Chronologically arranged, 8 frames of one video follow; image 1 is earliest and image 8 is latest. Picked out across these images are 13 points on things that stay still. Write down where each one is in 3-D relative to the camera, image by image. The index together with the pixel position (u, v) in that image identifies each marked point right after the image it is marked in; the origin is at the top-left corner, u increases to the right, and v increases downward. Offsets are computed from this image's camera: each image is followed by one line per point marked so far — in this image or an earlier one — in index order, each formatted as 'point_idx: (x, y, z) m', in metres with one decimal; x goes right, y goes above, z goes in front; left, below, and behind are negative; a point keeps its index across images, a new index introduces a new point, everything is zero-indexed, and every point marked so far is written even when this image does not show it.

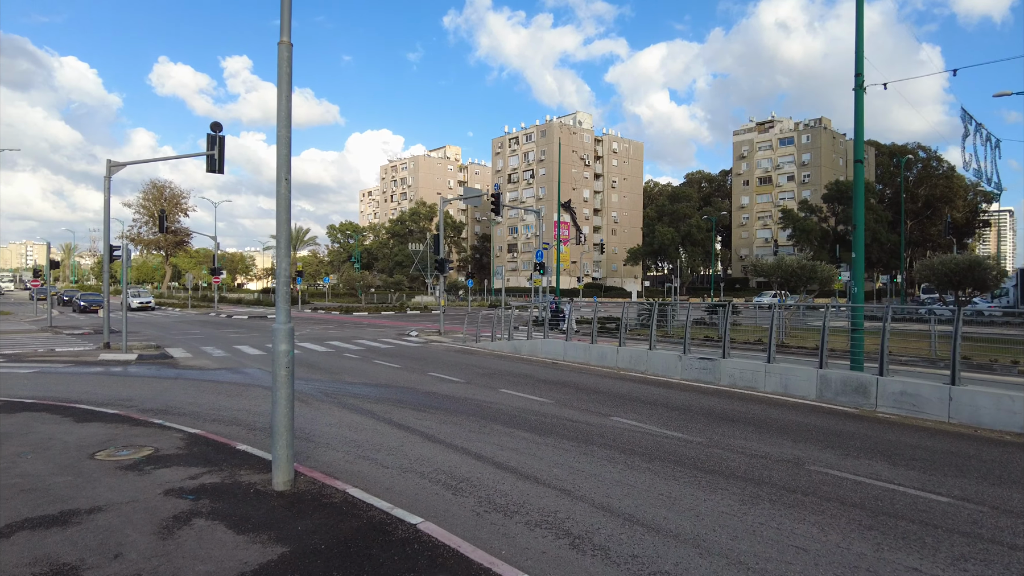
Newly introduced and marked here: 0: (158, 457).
0: (-3.3, -1.6, +6.2) m
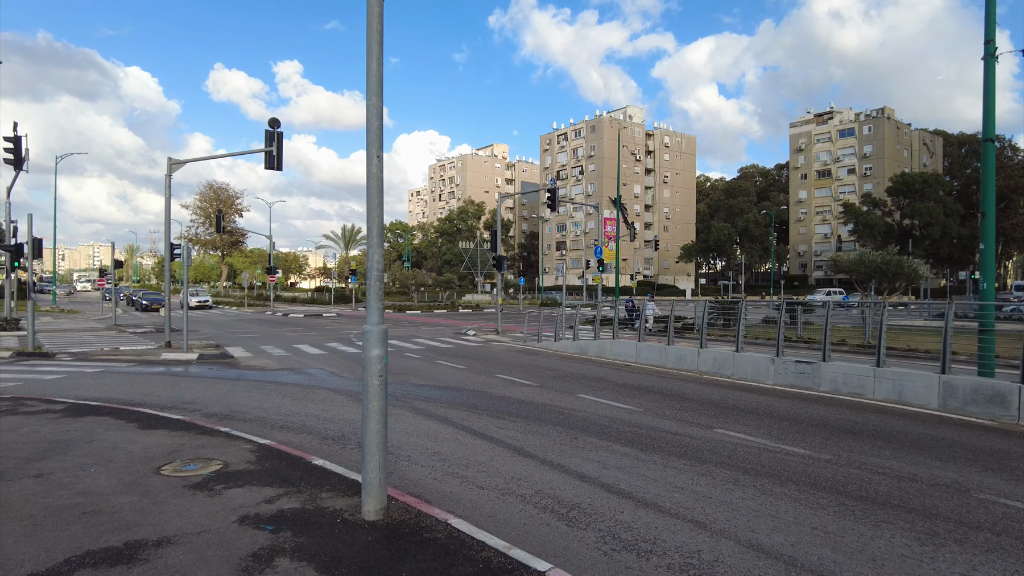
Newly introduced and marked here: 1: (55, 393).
0: (-2.4, -1.6, +5.5) m
1: (-7.6, -1.8, +11.0) m
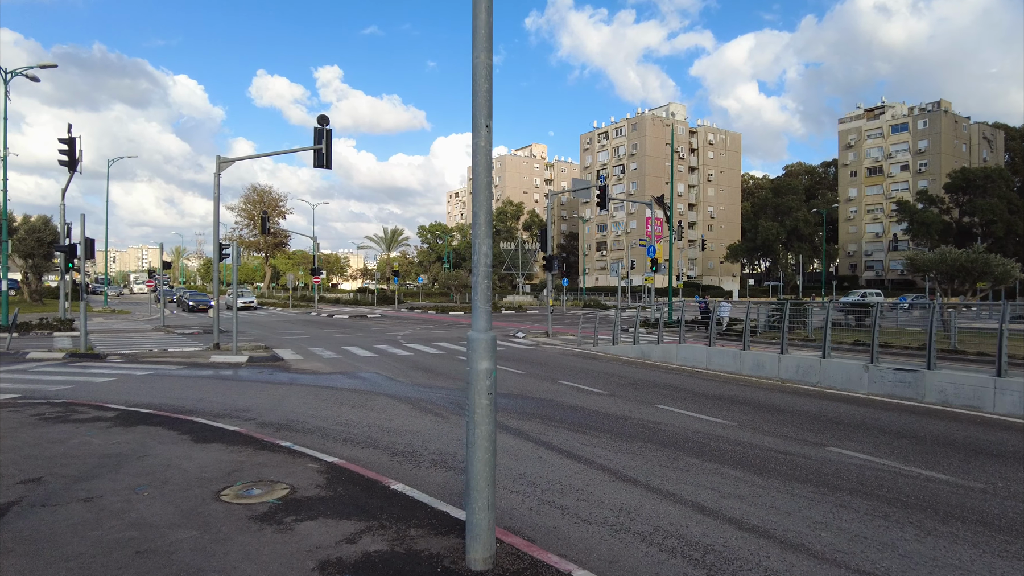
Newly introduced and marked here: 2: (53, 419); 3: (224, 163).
0: (-1.6, -1.6, +4.8) m
1: (-6.5, -1.8, +10.6) m
2: (-5.6, -1.6, +8.0) m
3: (-8.5, +3.7, +19.6) m
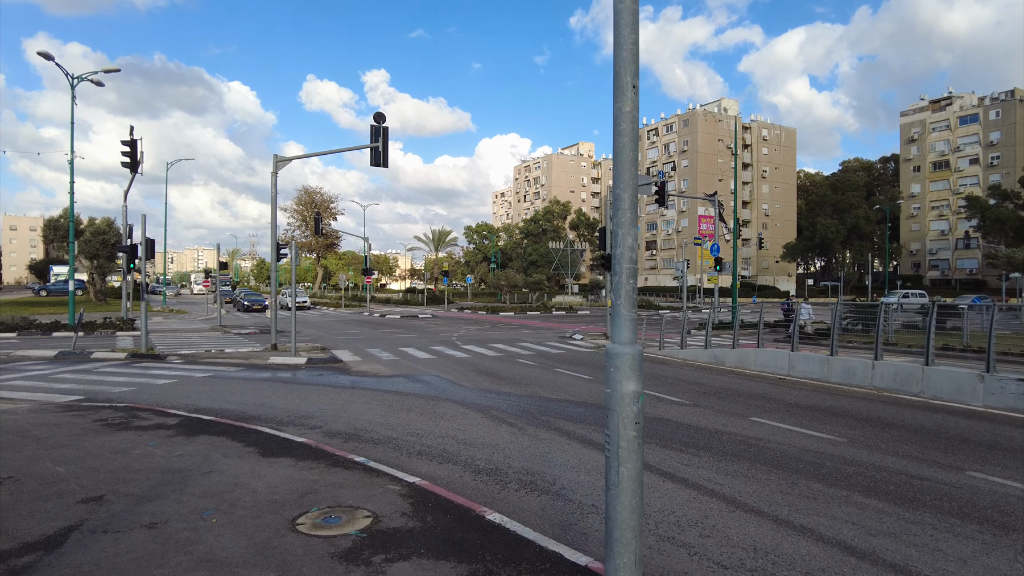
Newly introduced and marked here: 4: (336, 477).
0: (-0.8, -1.6, +4.2) m
1: (-5.3, -1.8, +10.3) m
2: (-4.6, -1.6, +7.7) m
3: (-6.7, +3.7, +19.4) m
4: (-1.5, -1.6, +5.5) m
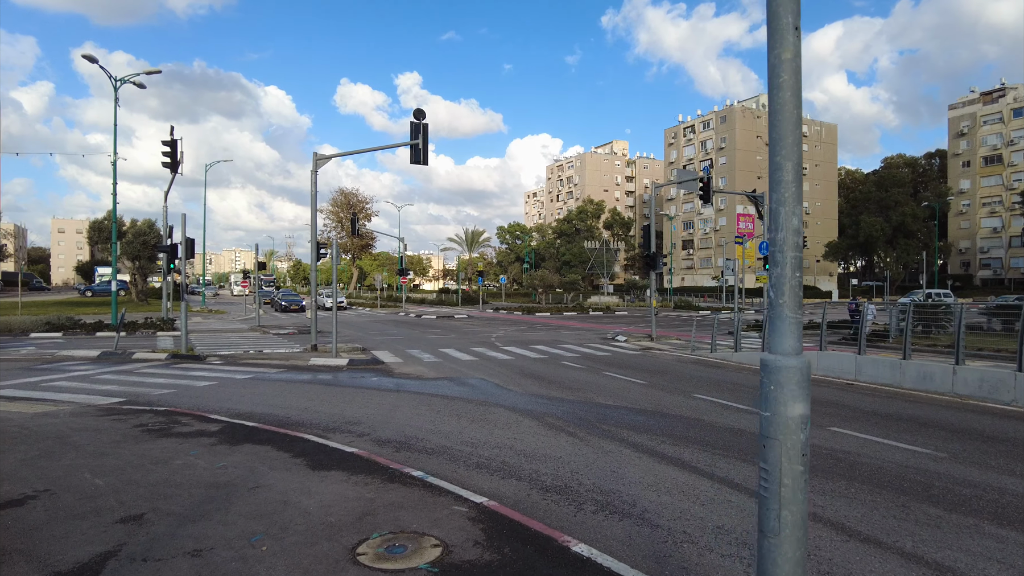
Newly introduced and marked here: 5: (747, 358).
0: (-0.3, -1.5, +3.6) m
1: (-4.5, -1.8, +9.9) m
2: (-3.9, -1.6, +7.3) m
3: (-5.5, +3.7, +19.1) m
4: (-0.9, -1.5, +4.9) m
5: (+6.0, -1.8, +16.8) m
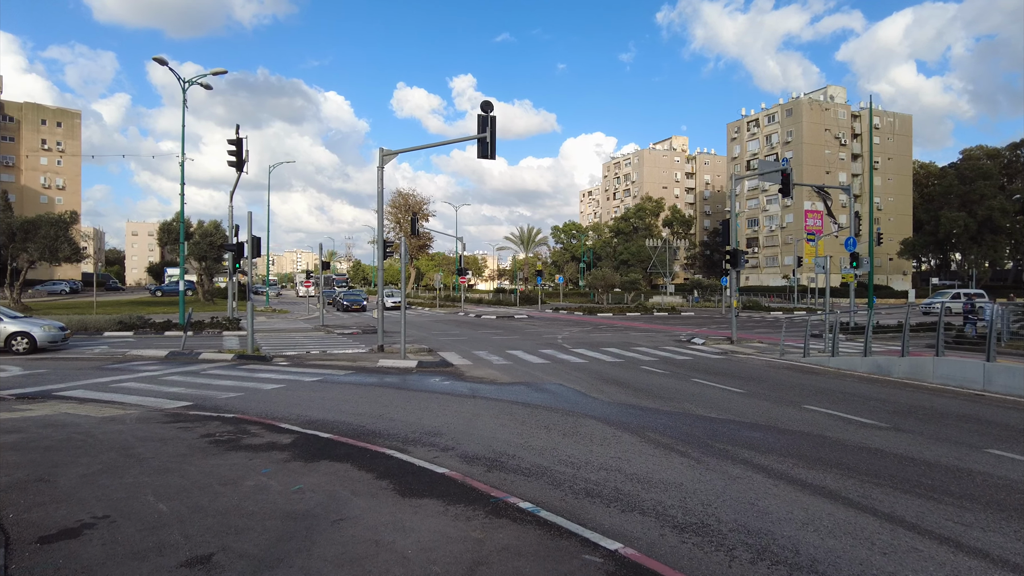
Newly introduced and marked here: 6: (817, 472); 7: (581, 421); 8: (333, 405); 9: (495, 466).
0: (+0.4, -1.5, +2.7) m
1: (-3.3, -1.7, +9.3) m
2: (-2.9, -1.6, +6.6) m
3: (-3.5, +3.7, +18.5) m
4: (0.0, -1.5, +4.1) m
5: (+7.7, -1.7, +15.4) m
6: (+2.9, -1.7, +6.3) m
7: (+0.9, -1.7, +8.7) m
8: (-2.7, -1.7, +9.8) m
9: (-0.2, -1.7, +6.3) m
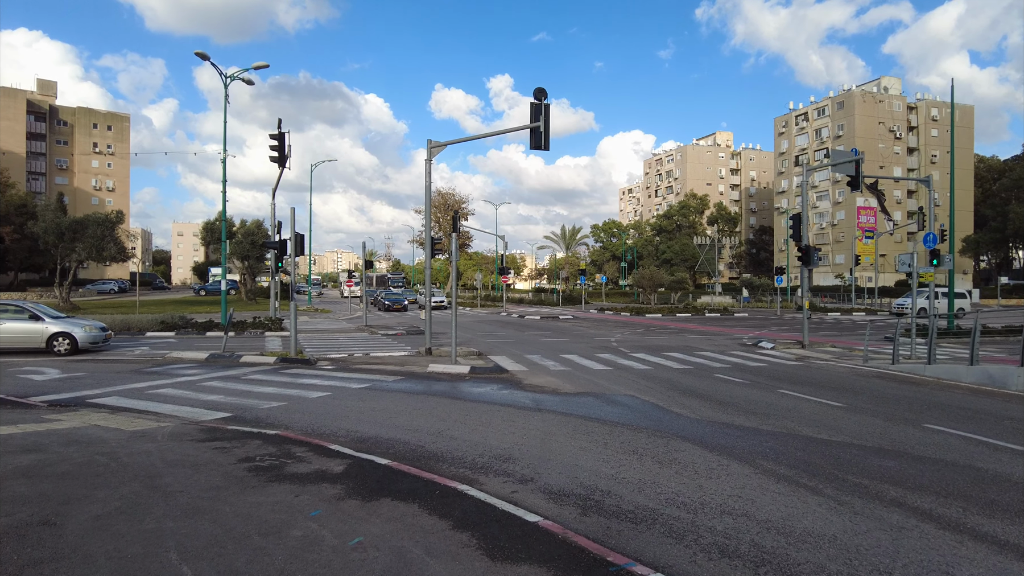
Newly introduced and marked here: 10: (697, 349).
0: (+1.0, -1.5, +1.5) m
1: (-2.3, -1.7, +8.3) m
2: (-2.1, -1.6, +5.6) m
3: (-2.1, +3.7, +17.5) m
4: (+0.6, -1.5, +2.9) m
5: (+9.0, -1.7, +13.7) m
6: (+3.7, -1.7, +4.9) m
7: (+1.8, -1.7, +7.4) m
8: (-1.7, -1.7, +8.8) m
9: (+0.6, -1.7, +5.1) m
10: (+5.5, -1.8, +20.0) m
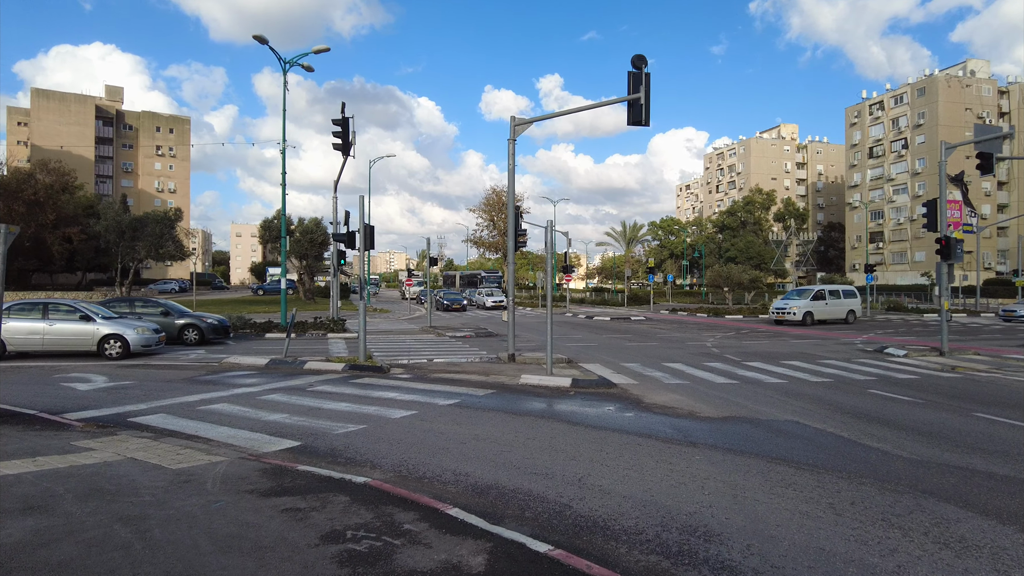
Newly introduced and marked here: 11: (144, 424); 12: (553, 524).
0: (+2.0, -1.5, -0.8) m
1: (-0.8, -1.7, +6.3) m
2: (-0.8, -1.5, +3.5) m
3: (+0.1, +3.8, +15.4) m
4: (+1.7, -1.5, +0.6) m
5: (+10.9, -1.7, +10.8) m
6: (+4.9, -1.7, +2.4) m
7: (+3.3, -1.7, +5.1) m
8: (-0.1, -1.7, +6.7) m
9: (+1.9, -1.6, +2.9) m
10: (+7.9, -1.8, +17.3) m
11: (-4.6, -1.7, +8.3) m
12: (+0.3, -1.6, +4.7) m
